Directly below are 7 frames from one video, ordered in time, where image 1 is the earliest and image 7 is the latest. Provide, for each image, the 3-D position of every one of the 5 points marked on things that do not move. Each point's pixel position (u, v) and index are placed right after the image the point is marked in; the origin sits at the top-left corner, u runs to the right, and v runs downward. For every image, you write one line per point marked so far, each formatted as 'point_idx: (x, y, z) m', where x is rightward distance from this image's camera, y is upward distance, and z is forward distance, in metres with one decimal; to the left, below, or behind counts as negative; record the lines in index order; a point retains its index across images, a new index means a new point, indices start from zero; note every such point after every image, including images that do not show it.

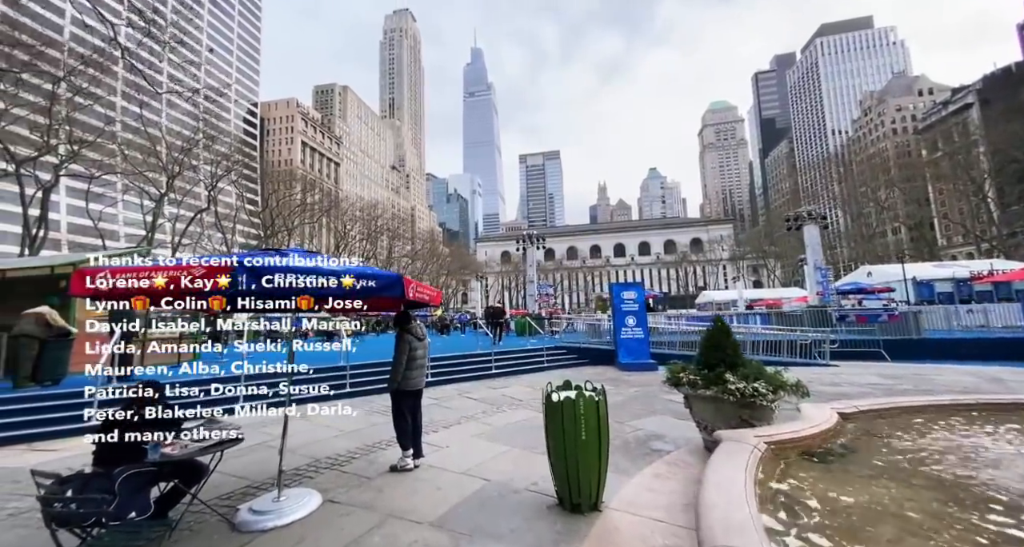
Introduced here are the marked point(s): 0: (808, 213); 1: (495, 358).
0: (+13.2, +2.7, +19.1) m
1: (-0.4, -2.3, +11.7) m
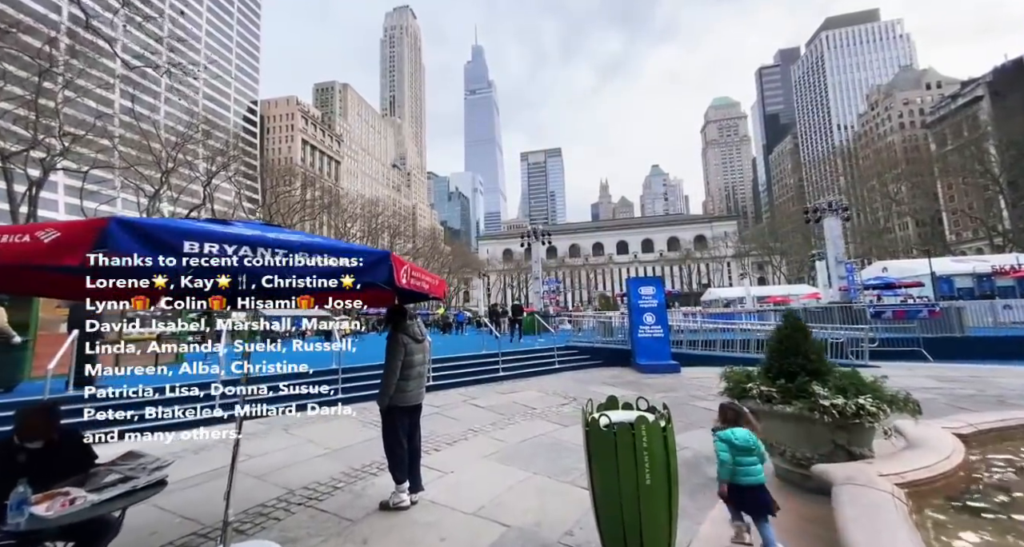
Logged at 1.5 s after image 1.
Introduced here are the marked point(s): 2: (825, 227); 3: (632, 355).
0: (+13.4, +2.9, +18.3) m
1: (-0.2, -2.2, +10.9) m
2: (+12.8, +2.0, +17.7) m
3: (+3.2, -2.2, +11.3) m
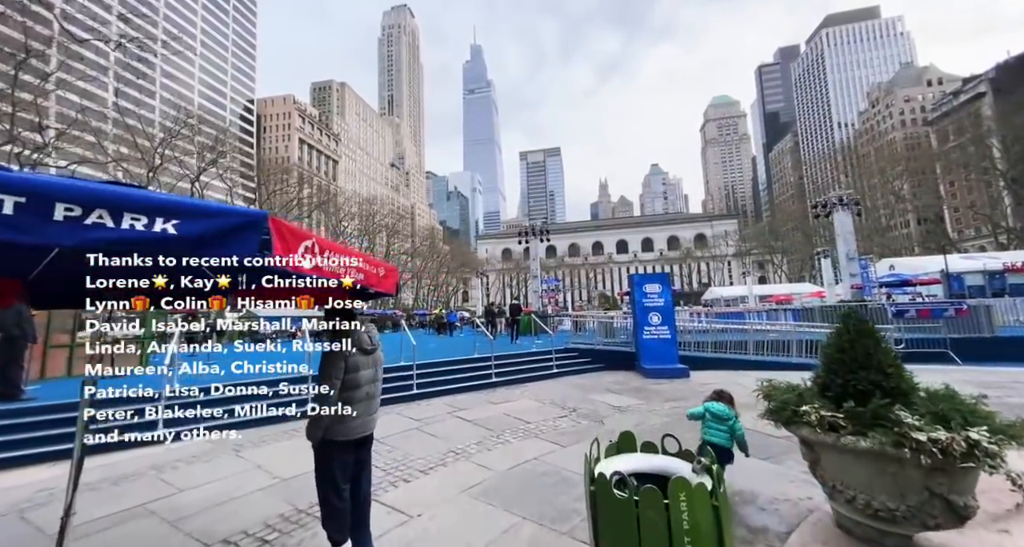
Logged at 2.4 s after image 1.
0: (+13.3, +3.0, +17.6) m
1: (-0.3, -2.1, +10.2) m
2: (+12.7, +2.1, +17.0) m
3: (+3.1, -2.1, +10.6) m
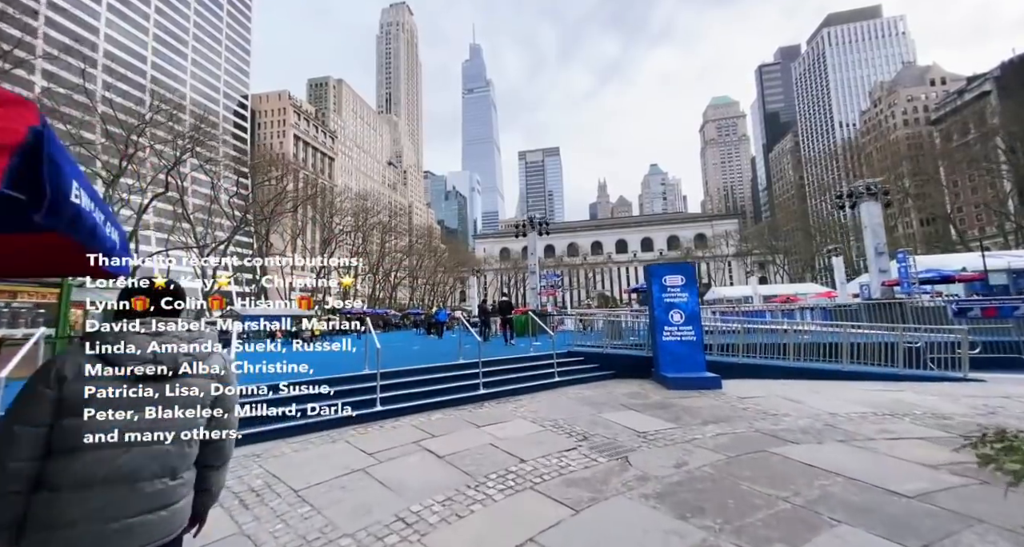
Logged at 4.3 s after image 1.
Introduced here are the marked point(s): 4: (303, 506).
0: (+13.1, +3.2, +16.2) m
1: (-0.4, -1.9, +8.8) m
2: (+12.6, +2.2, +15.6) m
3: (+3.0, -1.9, +9.2) m
4: (-1.7, -1.9, +3.6) m
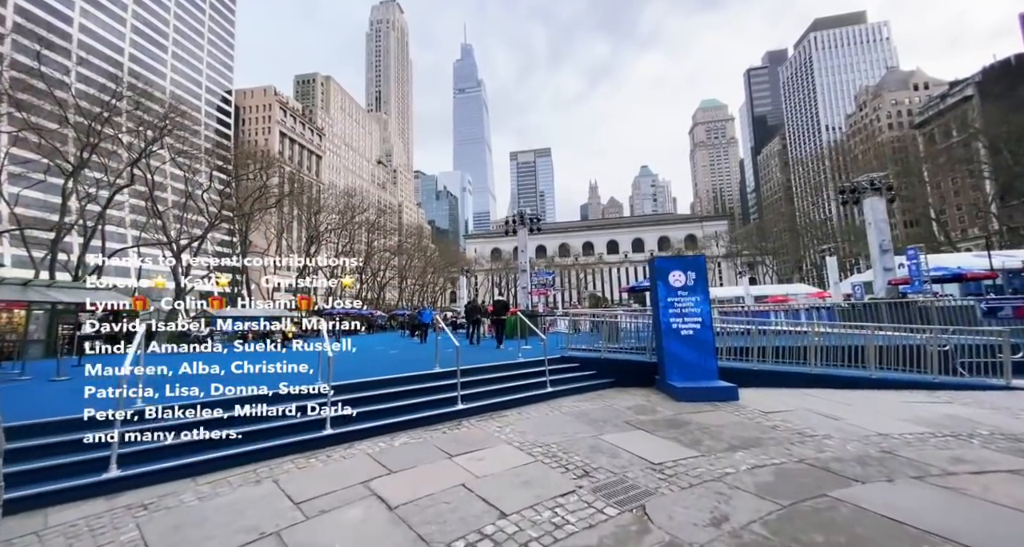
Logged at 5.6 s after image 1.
0: (+12.7, +3.2, +15.6) m
1: (-0.7, -1.8, +7.9) m
2: (+12.2, +2.2, +15.0) m
3: (+2.7, -1.8, +8.3) m
4: (-1.9, -1.8, +2.7) m
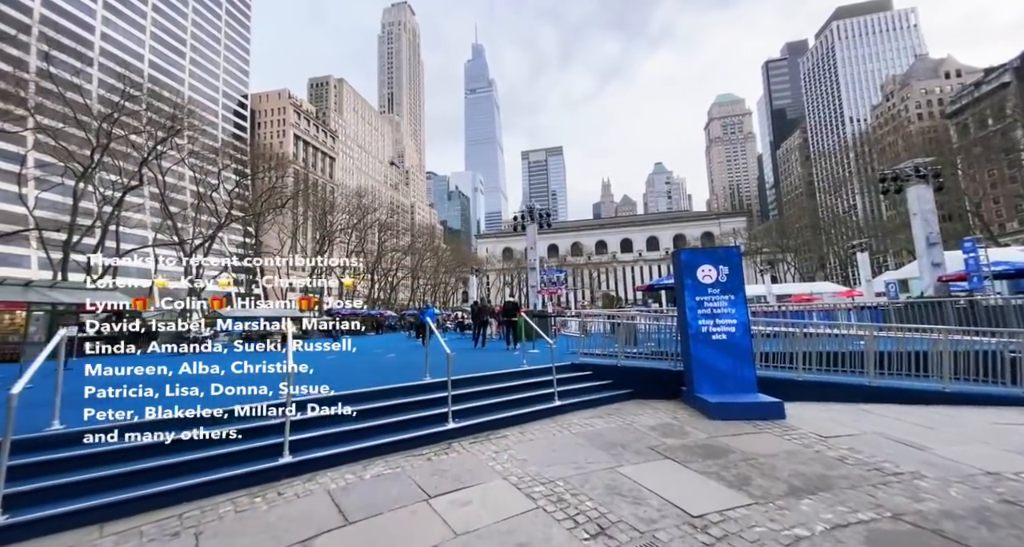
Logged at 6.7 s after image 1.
0: (+13.1, +3.3, +14.3) m
1: (-0.6, -1.8, +7.1) m
2: (+12.5, +2.4, +13.8) m
3: (+2.9, -1.8, +7.4) m
4: (-1.9, -1.7, +1.9) m
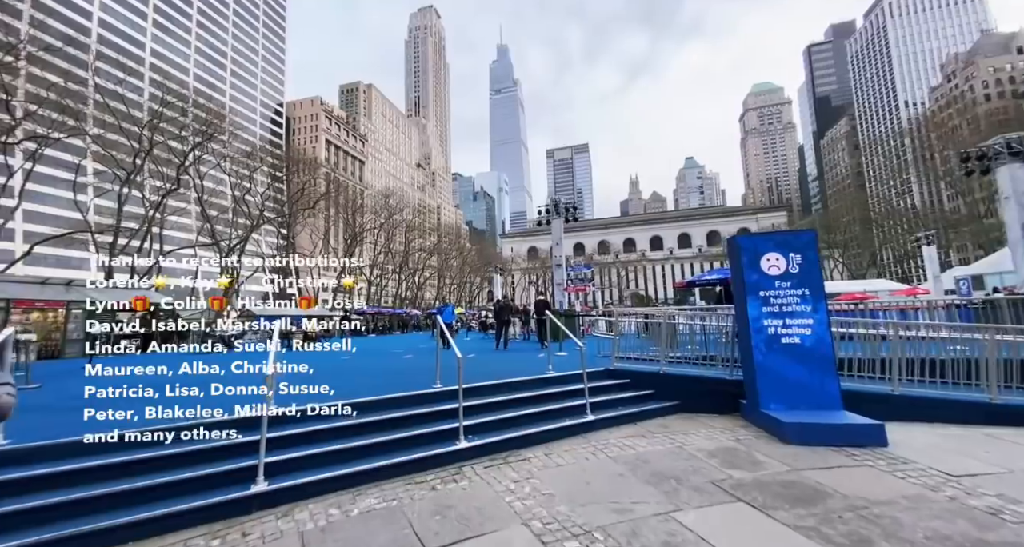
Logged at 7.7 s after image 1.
0: (+13.9, +3.5, +12.6) m
1: (-0.2, -1.7, +6.3) m
2: (+13.3, +2.6, +12.1) m
3: (+3.3, -1.6, +6.4) m
4: (-1.9, -1.7, +1.3) m
